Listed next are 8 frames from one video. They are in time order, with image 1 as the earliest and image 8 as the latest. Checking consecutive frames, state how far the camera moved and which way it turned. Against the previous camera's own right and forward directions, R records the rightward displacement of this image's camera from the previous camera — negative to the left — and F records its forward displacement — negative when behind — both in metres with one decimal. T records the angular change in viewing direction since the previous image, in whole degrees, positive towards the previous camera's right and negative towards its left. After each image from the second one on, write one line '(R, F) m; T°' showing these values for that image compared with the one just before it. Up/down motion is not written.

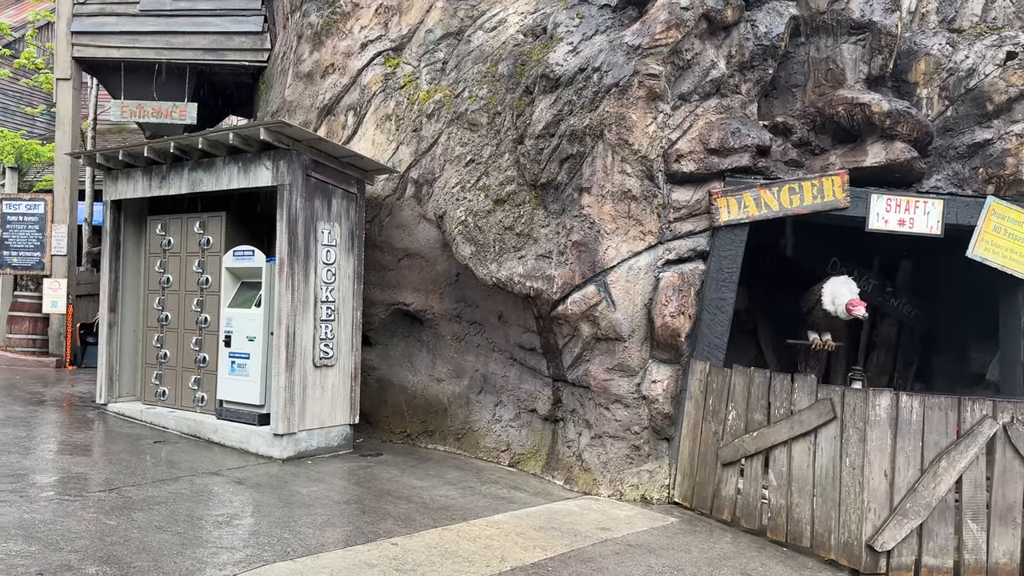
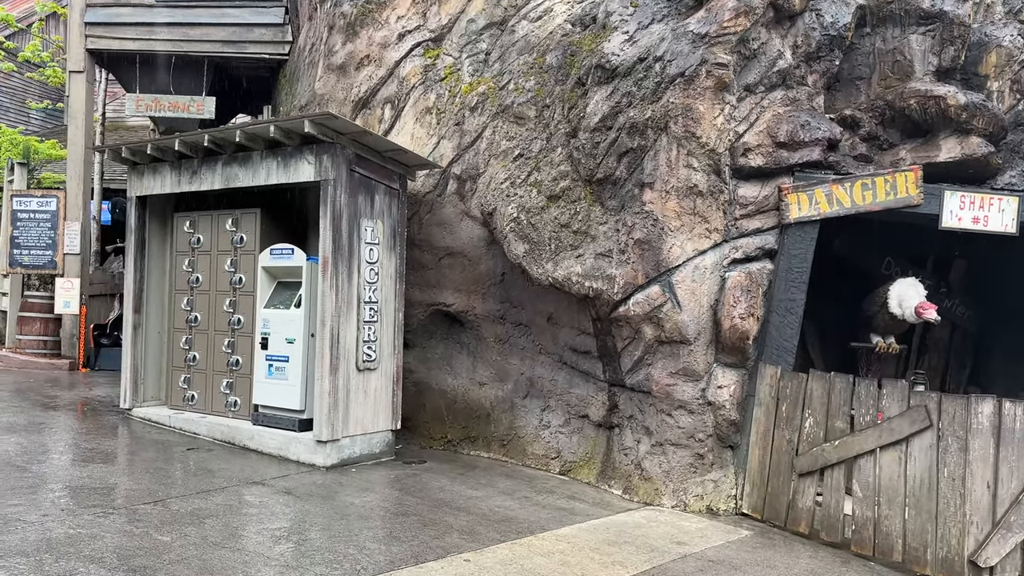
(-0.5, +0.3) m; +1°
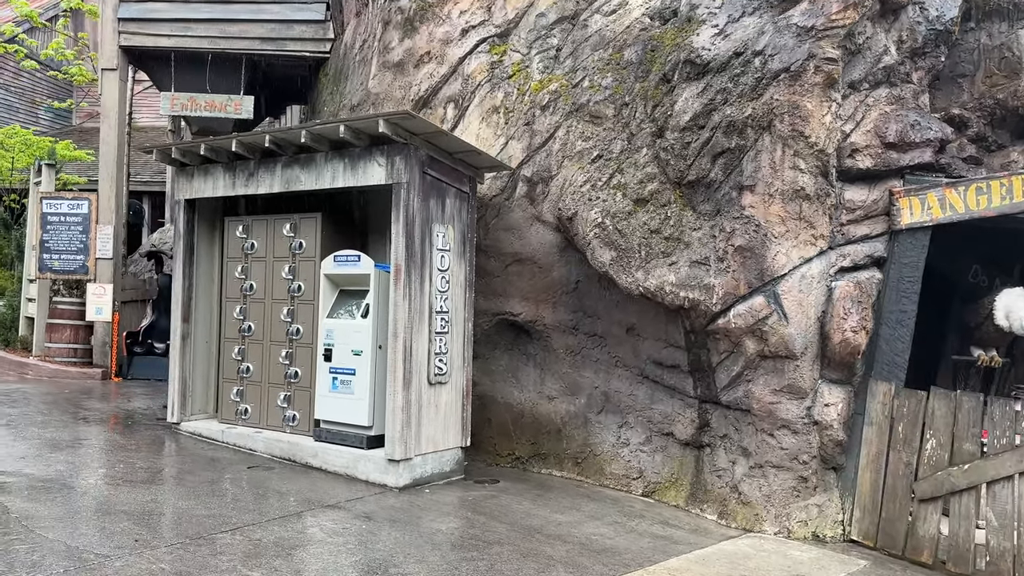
(-0.6, +0.4) m; 0°
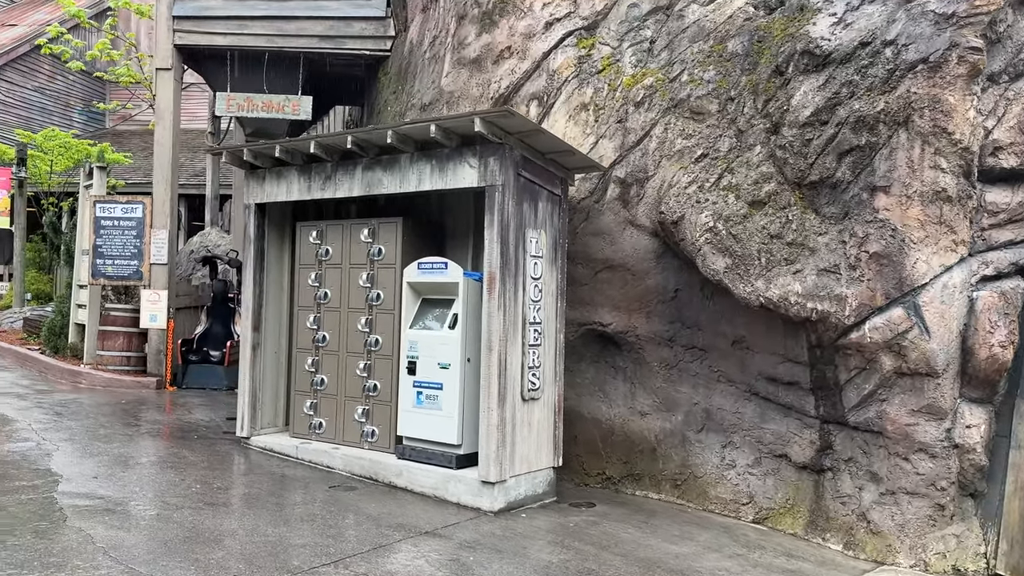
(-0.6, +0.4) m; -1°
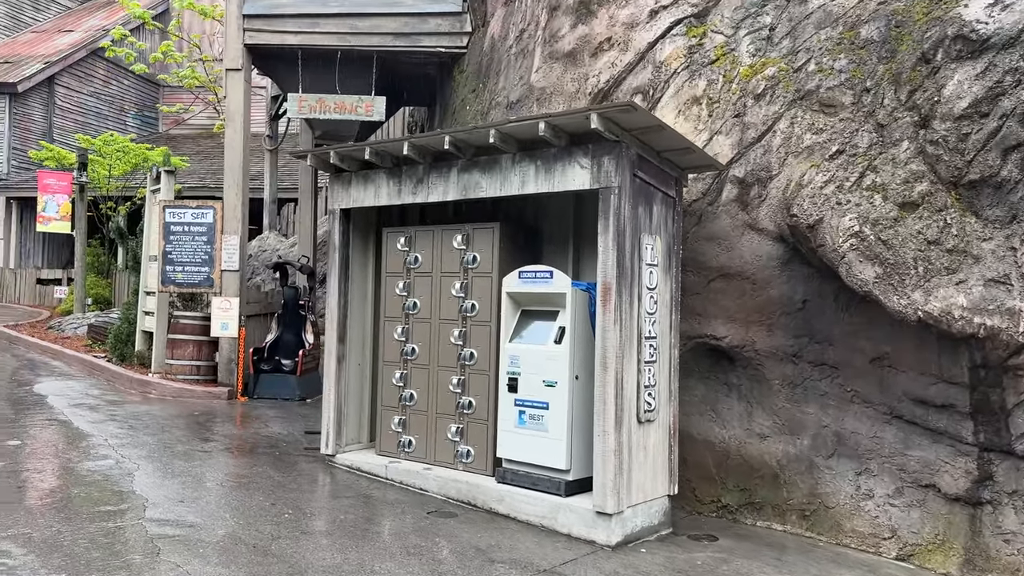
(-0.5, +0.5) m; -3°
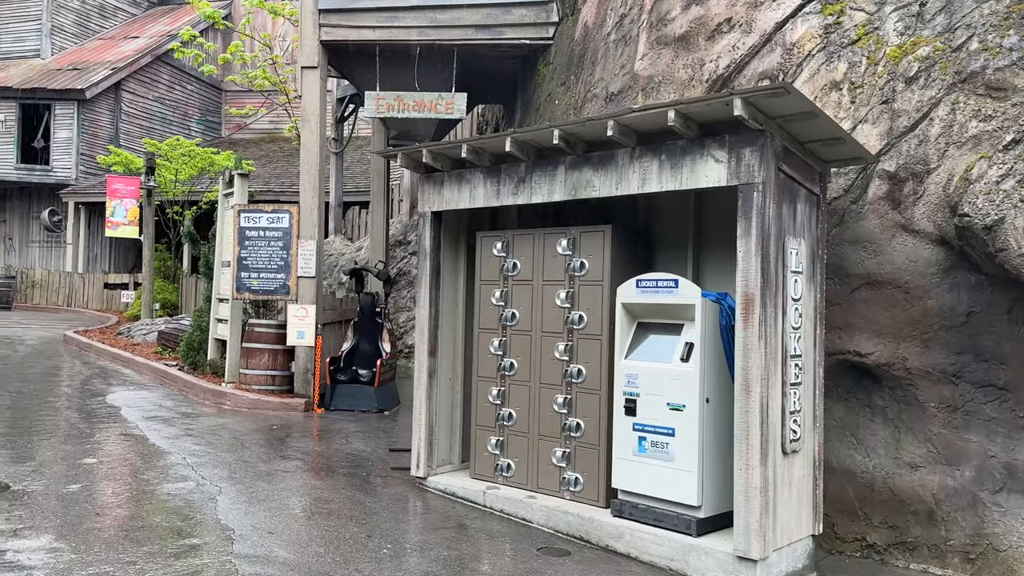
(-0.4, +0.6) m; -3°
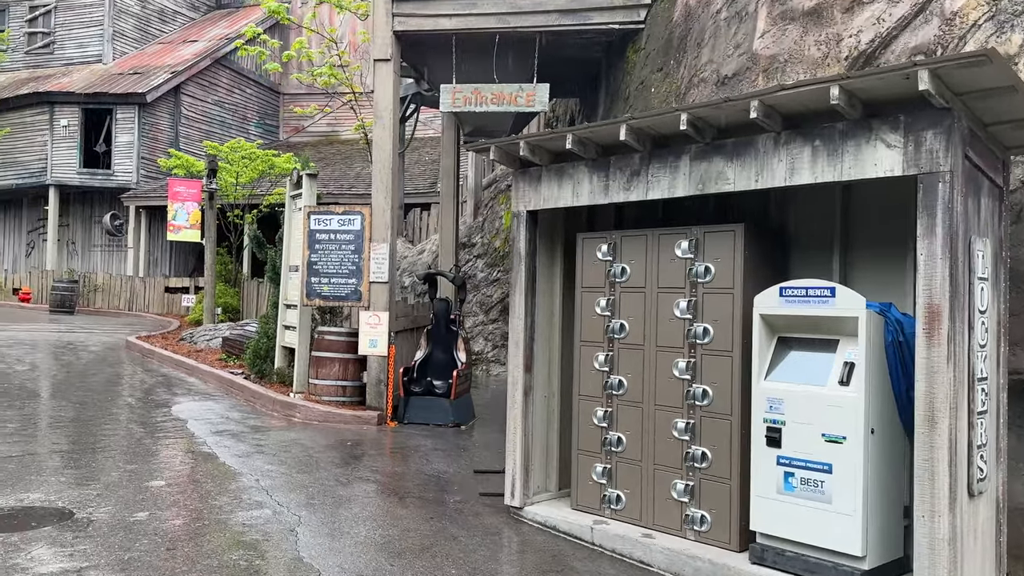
(-0.4, +0.6) m; -3°
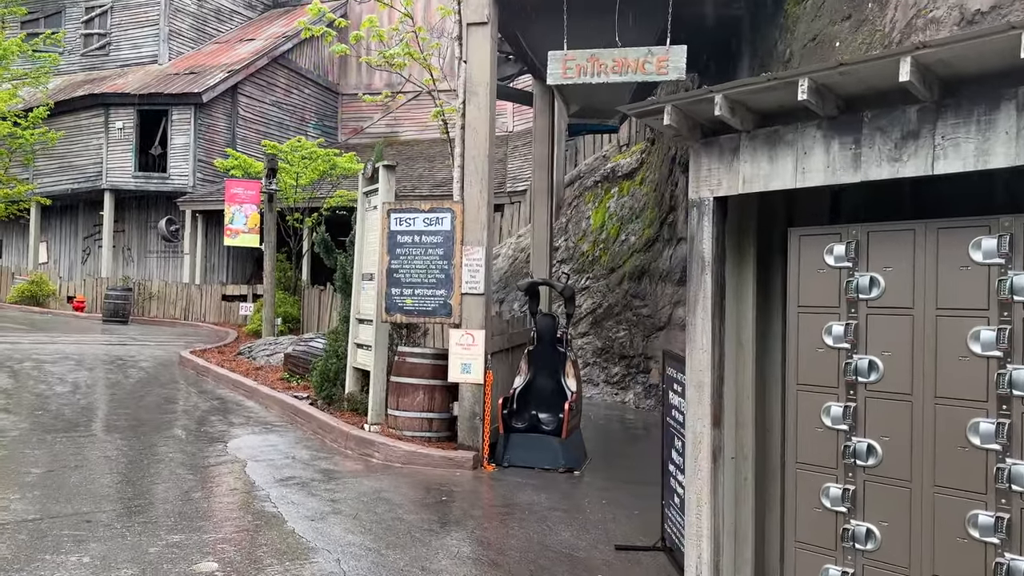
(-0.6, +1.6) m; -3°
